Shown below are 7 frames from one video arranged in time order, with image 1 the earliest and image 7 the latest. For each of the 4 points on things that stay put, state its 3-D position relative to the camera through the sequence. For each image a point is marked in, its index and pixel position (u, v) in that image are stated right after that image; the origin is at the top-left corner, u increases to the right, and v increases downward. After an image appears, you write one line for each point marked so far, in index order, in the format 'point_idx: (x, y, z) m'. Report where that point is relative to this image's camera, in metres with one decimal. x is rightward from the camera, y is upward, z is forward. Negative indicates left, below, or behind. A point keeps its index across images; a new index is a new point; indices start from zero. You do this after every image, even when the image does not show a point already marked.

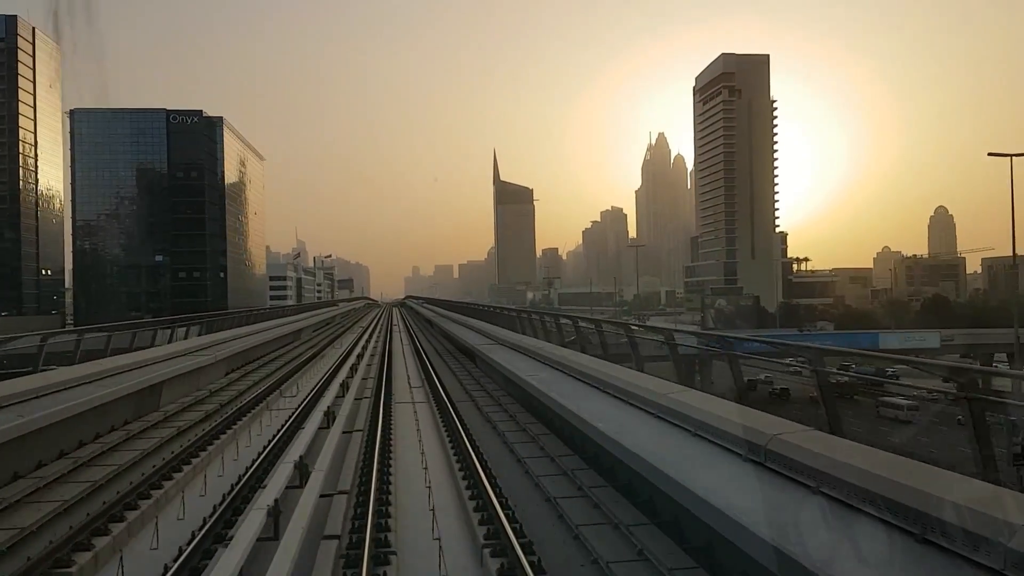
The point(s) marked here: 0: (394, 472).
0: (-1.7, -2.1, +9.5) m
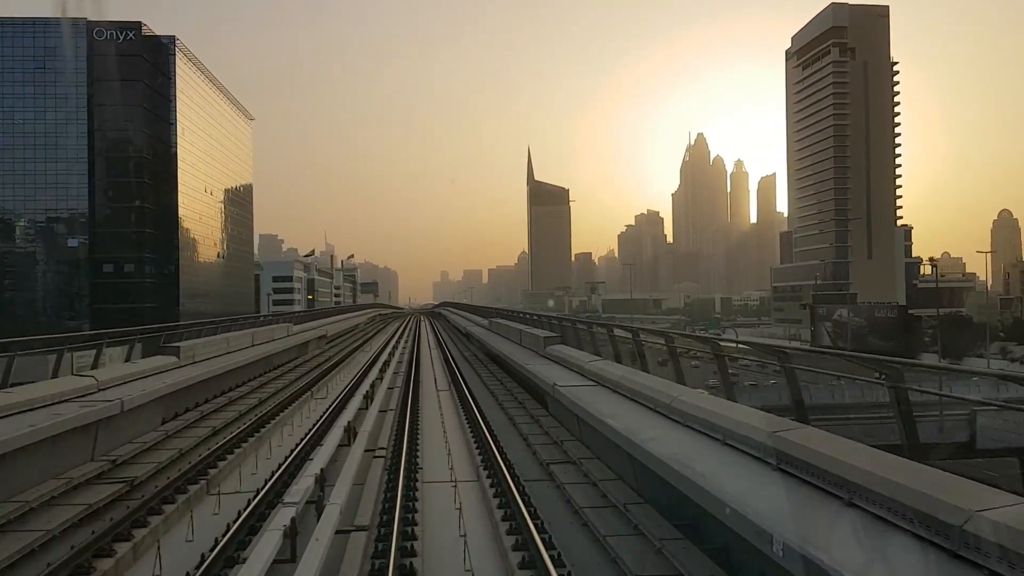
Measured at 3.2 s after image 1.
0: (-1.2, -2.2, +8.7) m
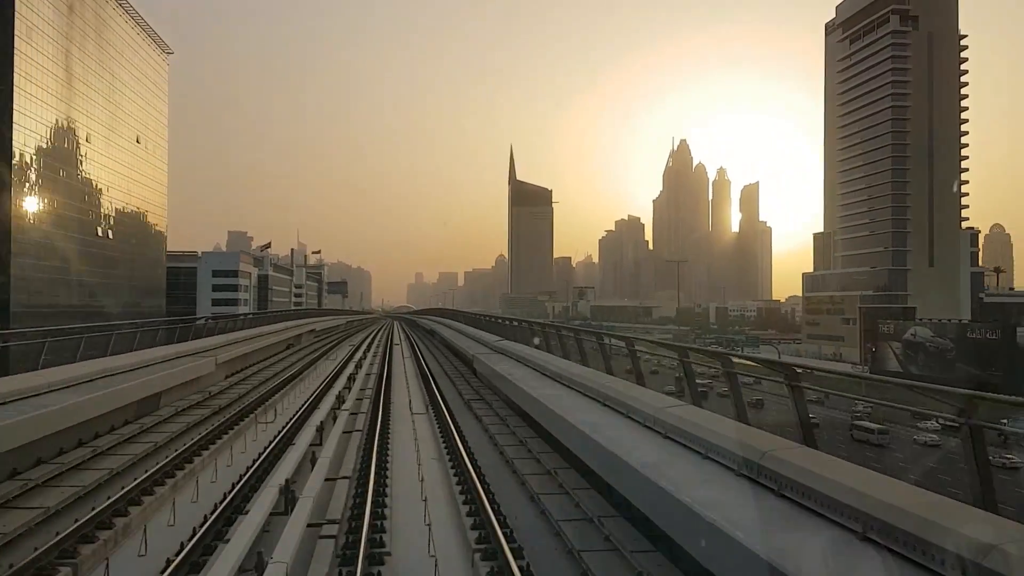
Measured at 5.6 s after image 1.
0: (-1.4, -2.2, +8.0) m
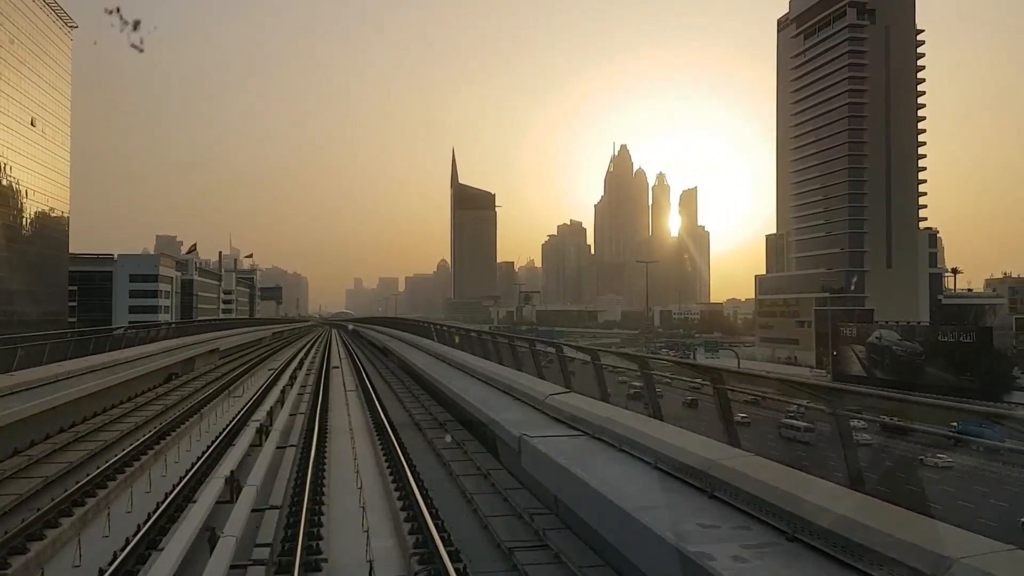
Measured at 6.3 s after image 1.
0: (-2.1, -2.3, +7.6) m
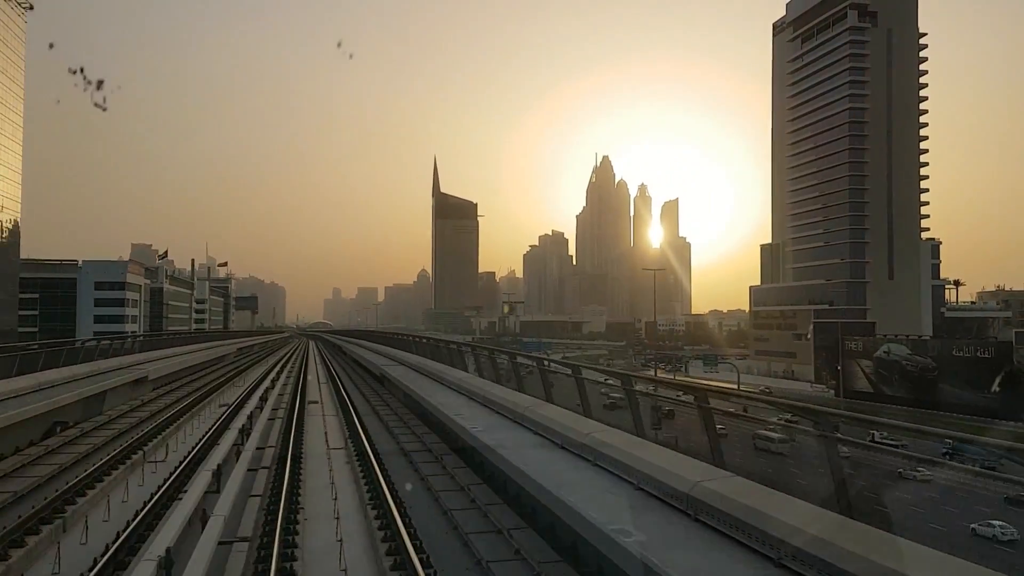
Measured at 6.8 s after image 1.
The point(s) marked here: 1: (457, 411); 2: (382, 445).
0: (-2.3, -2.4, +7.3) m
1: (-0.7, -1.7, +8.7) m
2: (-2.0, -2.5, +10.3) m
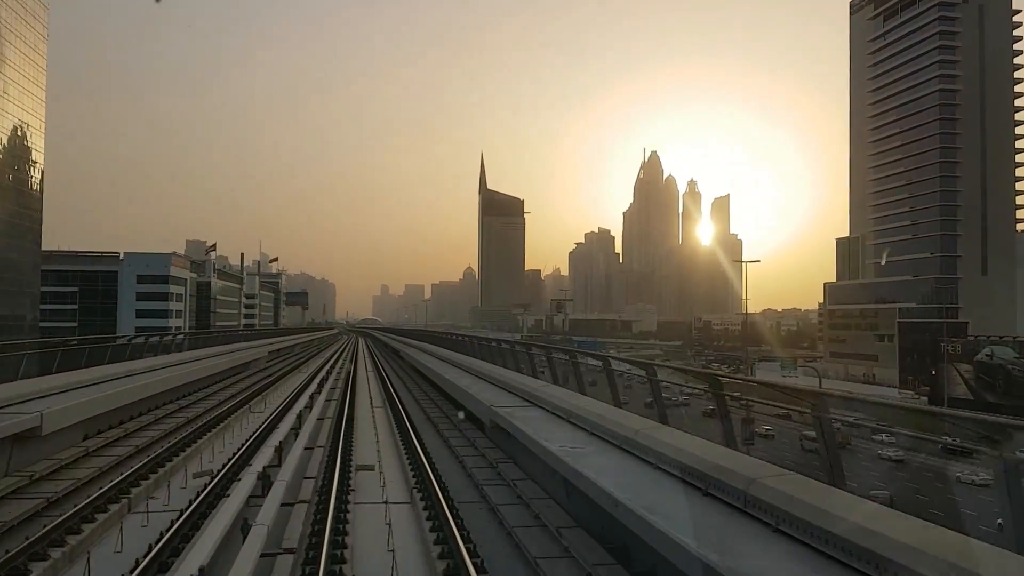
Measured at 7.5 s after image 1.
0: (-1.8, -2.3, +7.3) m
1: (-0.1, -1.6, +8.6) m
2: (-1.3, -2.5, +10.3) m
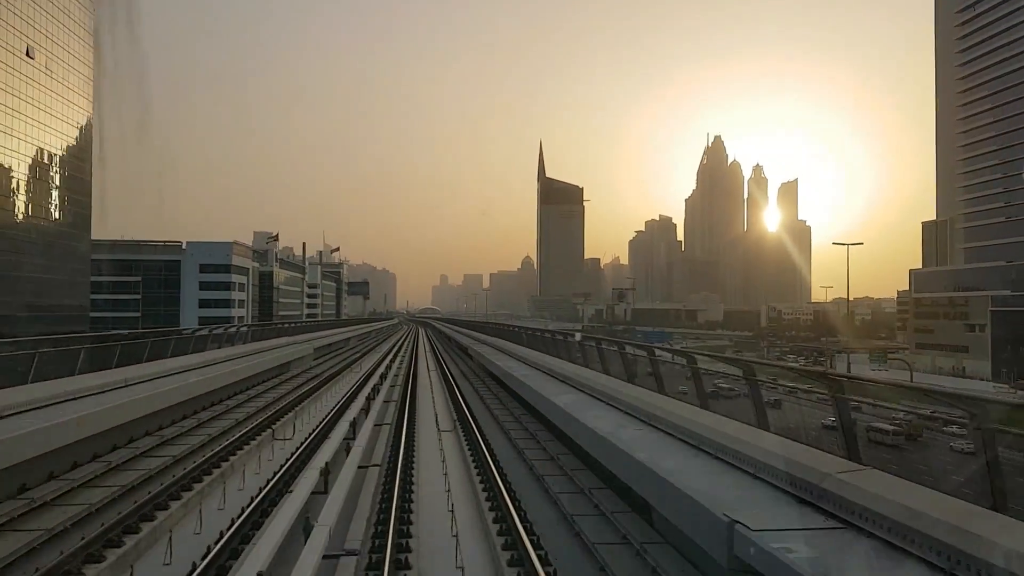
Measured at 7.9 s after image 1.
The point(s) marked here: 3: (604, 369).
0: (-1.1, -2.2, +7.4) m
1: (+0.7, -1.5, +8.5) m
2: (-0.3, -2.3, +10.3) m
3: (+1.4, -1.2, +10.0) m
